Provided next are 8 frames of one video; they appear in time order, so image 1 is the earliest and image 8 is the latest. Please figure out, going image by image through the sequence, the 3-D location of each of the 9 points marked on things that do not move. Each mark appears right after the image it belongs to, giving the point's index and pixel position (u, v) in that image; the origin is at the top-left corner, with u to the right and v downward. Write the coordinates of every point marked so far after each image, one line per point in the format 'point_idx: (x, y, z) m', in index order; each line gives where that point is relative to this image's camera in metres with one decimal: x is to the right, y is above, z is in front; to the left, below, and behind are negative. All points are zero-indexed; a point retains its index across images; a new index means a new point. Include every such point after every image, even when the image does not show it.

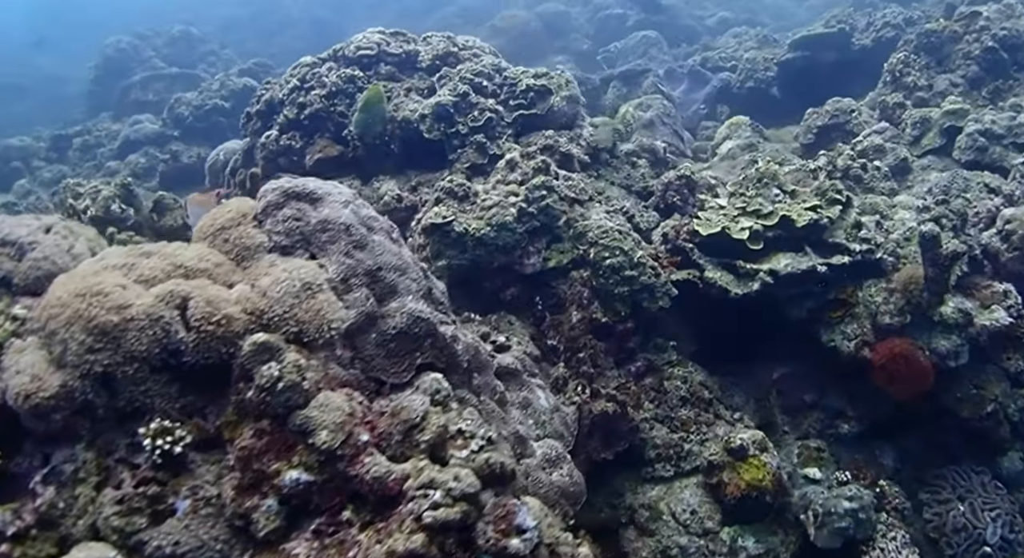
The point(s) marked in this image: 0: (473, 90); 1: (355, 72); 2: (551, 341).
0: (-0.4, +1.9, +7.9) m
1: (-1.7, +2.2, +8.3) m
2: (+0.3, -0.5, +6.5) m
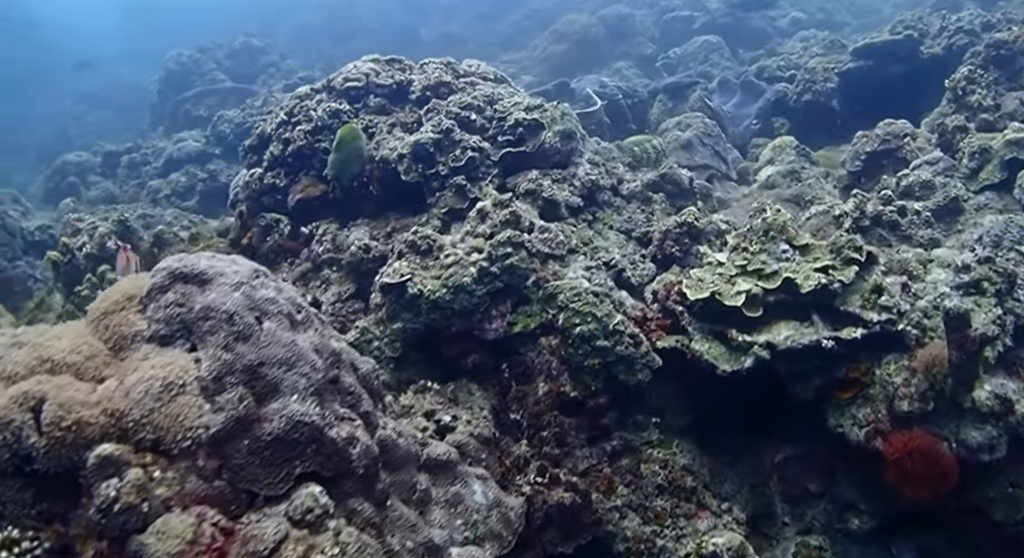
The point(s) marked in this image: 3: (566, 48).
0: (-0.5, +1.4, +7.3) m
1: (-1.7, +1.7, +7.8) m
2: (0.0, -1.0, +5.9) m
3: (+1.3, +5.7, +19.4) m
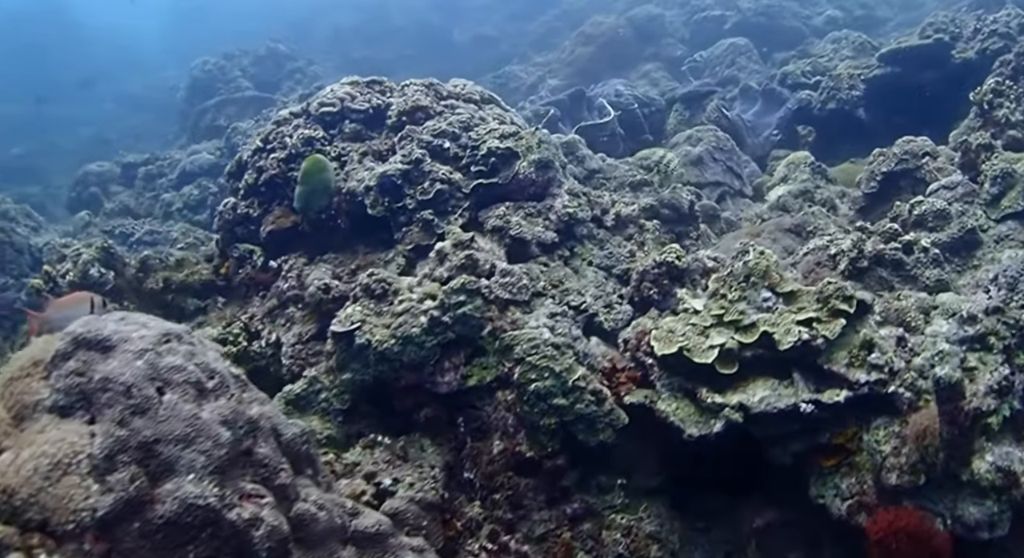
0: (-0.7, +1.1, +6.9) m
1: (-1.9, +1.4, +7.5) m
2: (-0.3, -1.4, +5.5) m
3: (+1.9, +5.5, +18.8) m
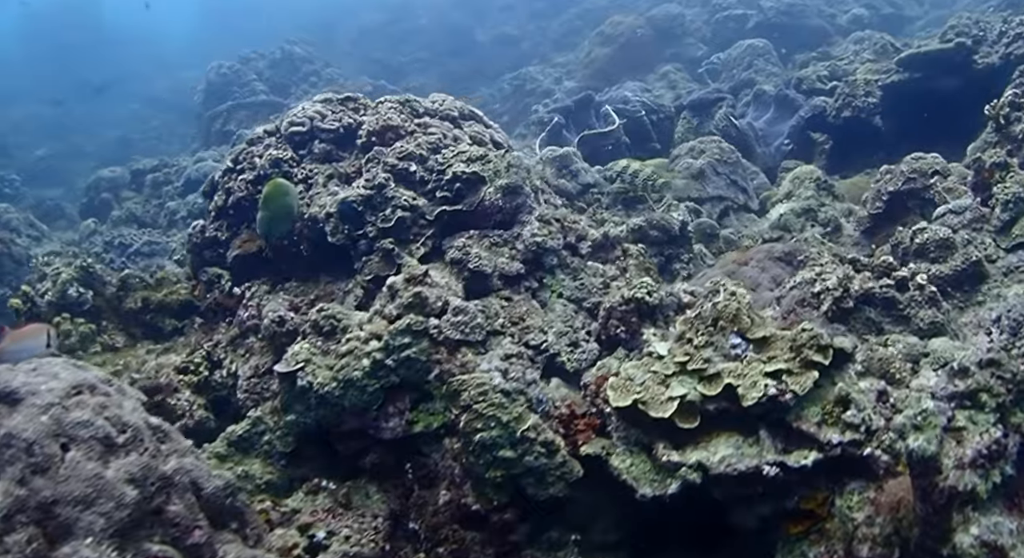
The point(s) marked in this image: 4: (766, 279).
0: (-1.0, +0.8, +6.6) m
1: (-2.2, +1.2, +7.3) m
2: (-0.7, -1.7, +5.2) m
3: (+2.3, +5.3, +18.3) m
4: (+2.1, 0.0, +6.5) m
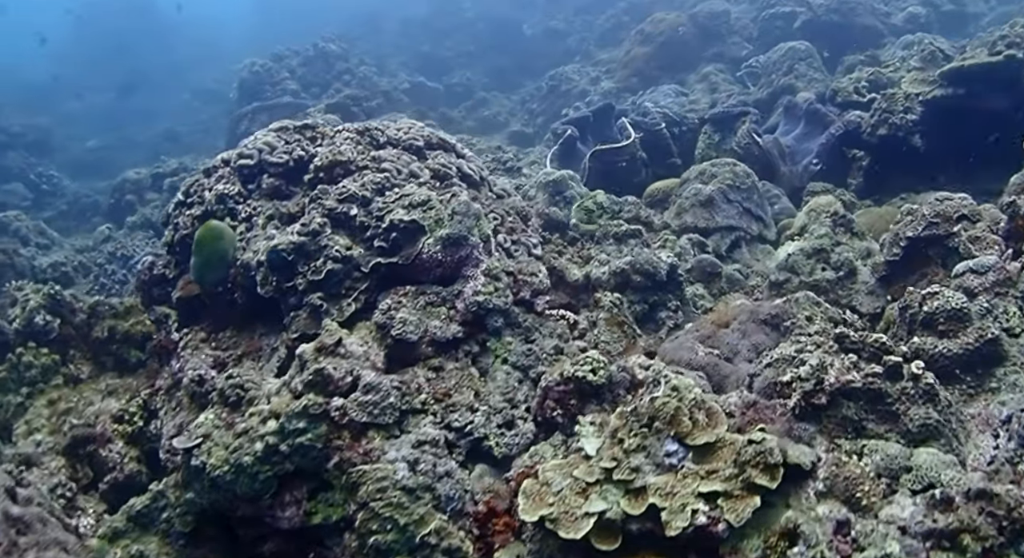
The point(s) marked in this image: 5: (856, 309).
0: (-1.4, +0.4, +6.0) m
1: (-2.5, +0.8, +6.8) m
2: (-1.3, -2.1, +4.7) m
3: (+3.0, +5.1, +17.3) m
4: (+1.7, -0.5, +5.7) m
5: (+3.1, -0.3, +6.9) m
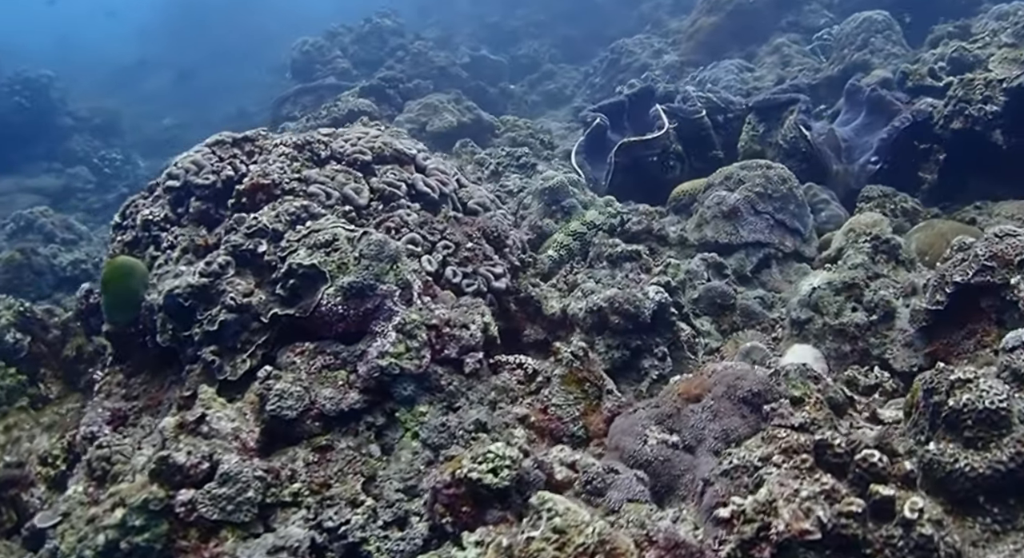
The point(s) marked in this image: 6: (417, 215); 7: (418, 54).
0: (-1.9, +0.1, +5.2) m
1: (-2.8, +0.5, +6.1) m
2: (-1.9, -2.5, +4.0) m
3: (+4.1, +5.2, +15.6) m
4: (+1.2, -0.9, +4.5) m
5: (+2.7, -0.6, +5.6) m
6: (-0.7, +0.5, +6.0) m
7: (-2.3, +5.7, +19.5) m
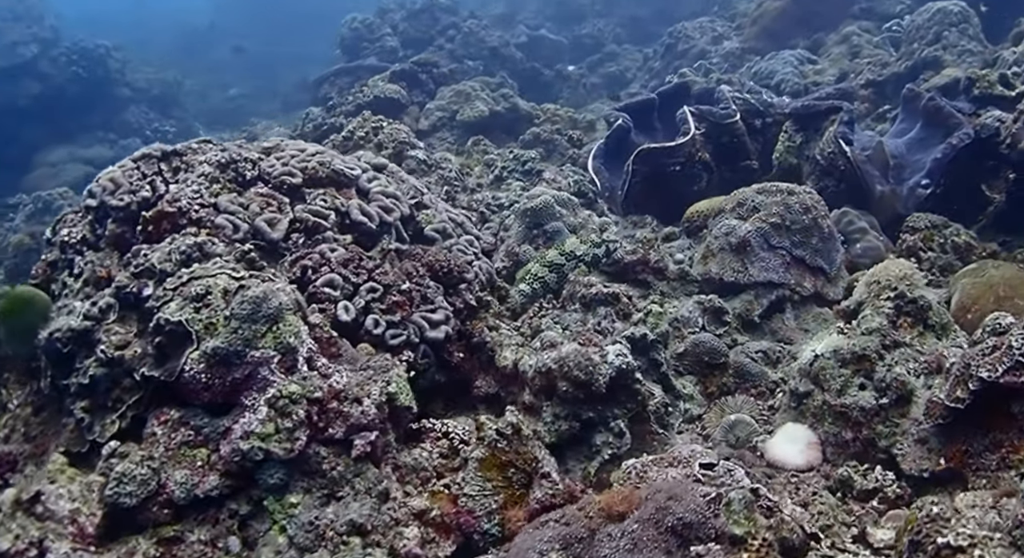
0: (-2.3, -0.2, +4.6) m
1: (-3.2, +0.3, +5.5) m
2: (-2.6, -2.8, +3.4) m
3: (+4.9, +5.0, +14.0) m
4: (+0.6, -1.3, +3.6) m
5: (+2.2, -1.1, +4.5) m
6: (-1.1, +0.2, +5.2) m
7: (-1.0, +5.9, +18.6) m
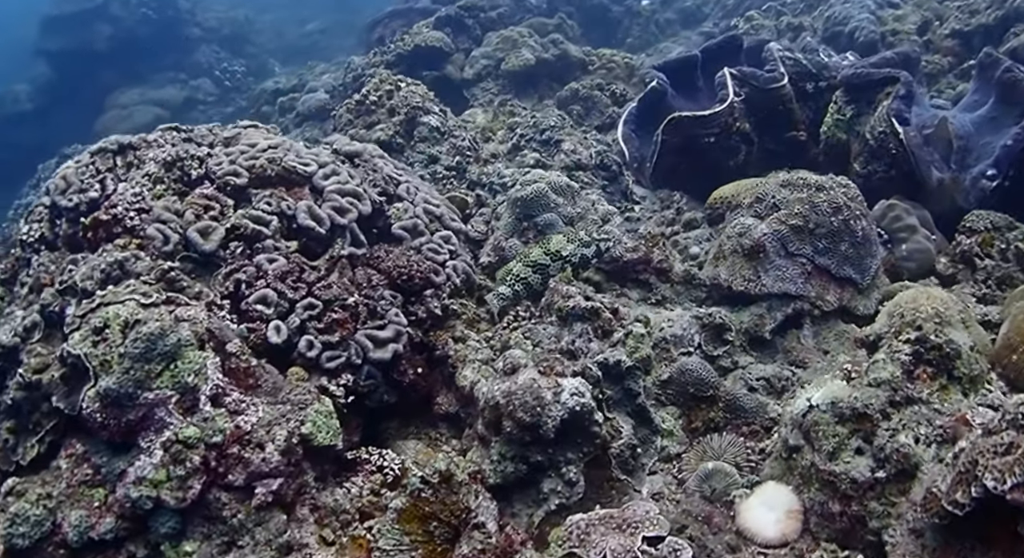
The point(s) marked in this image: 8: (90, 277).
0: (-2.7, -0.3, +4.3) m
1: (-3.4, +0.3, +5.3) m
2: (-3.2, -3.0, +3.5) m
3: (+5.8, +5.6, +12.3) m
4: (0.0, -1.6, +3.1) m
5: (+1.8, -1.3, +3.7) m
6: (-1.4, +0.1, +4.7) m
7: (+0.5, +7.0, +17.5) m
8: (-2.4, 0.0, +4.3) m
